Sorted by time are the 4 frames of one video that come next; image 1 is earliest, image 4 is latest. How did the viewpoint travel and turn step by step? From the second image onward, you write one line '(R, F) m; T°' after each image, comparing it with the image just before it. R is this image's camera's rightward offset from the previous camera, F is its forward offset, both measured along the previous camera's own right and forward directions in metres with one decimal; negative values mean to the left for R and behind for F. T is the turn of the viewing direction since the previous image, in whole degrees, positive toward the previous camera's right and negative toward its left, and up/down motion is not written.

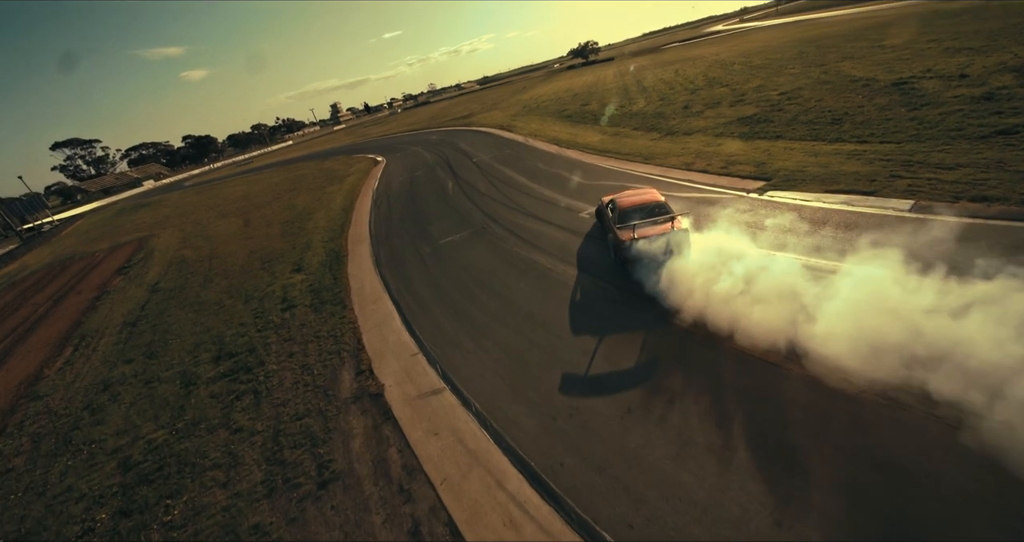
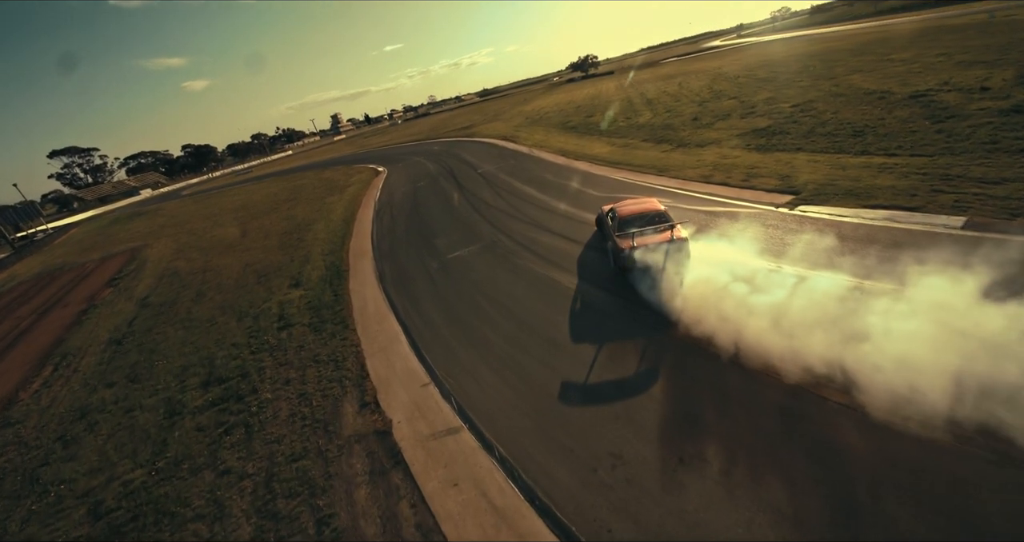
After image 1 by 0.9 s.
(-0.5, +1.0) m; 0°
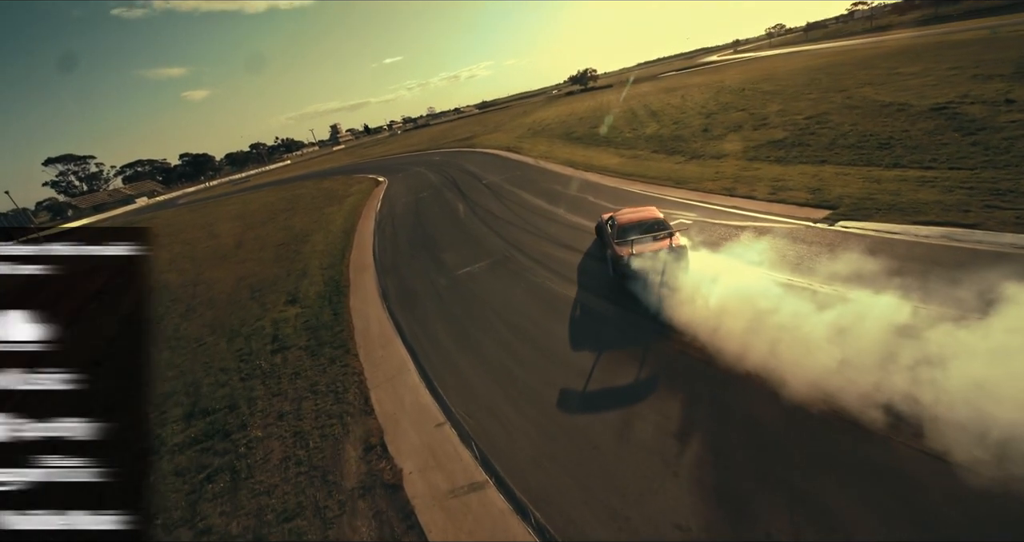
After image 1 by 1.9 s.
(-0.5, +1.2) m; 0°
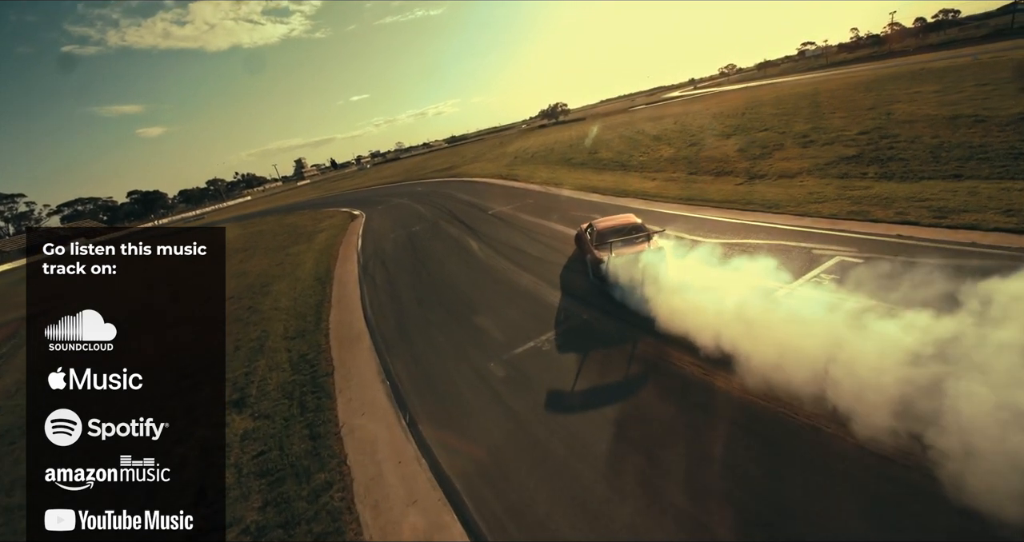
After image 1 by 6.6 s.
(-2.4, +5.9) m; +4°
